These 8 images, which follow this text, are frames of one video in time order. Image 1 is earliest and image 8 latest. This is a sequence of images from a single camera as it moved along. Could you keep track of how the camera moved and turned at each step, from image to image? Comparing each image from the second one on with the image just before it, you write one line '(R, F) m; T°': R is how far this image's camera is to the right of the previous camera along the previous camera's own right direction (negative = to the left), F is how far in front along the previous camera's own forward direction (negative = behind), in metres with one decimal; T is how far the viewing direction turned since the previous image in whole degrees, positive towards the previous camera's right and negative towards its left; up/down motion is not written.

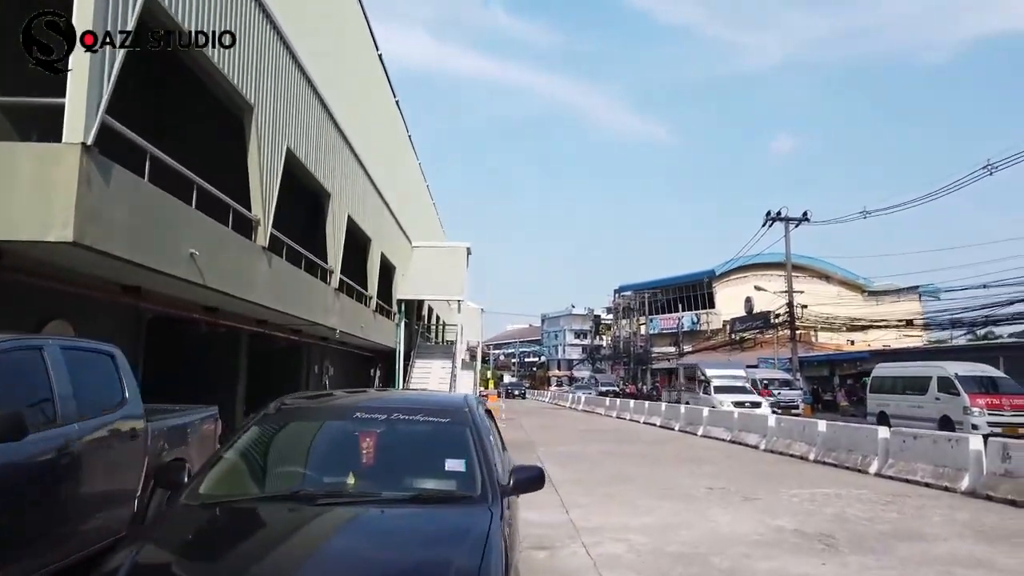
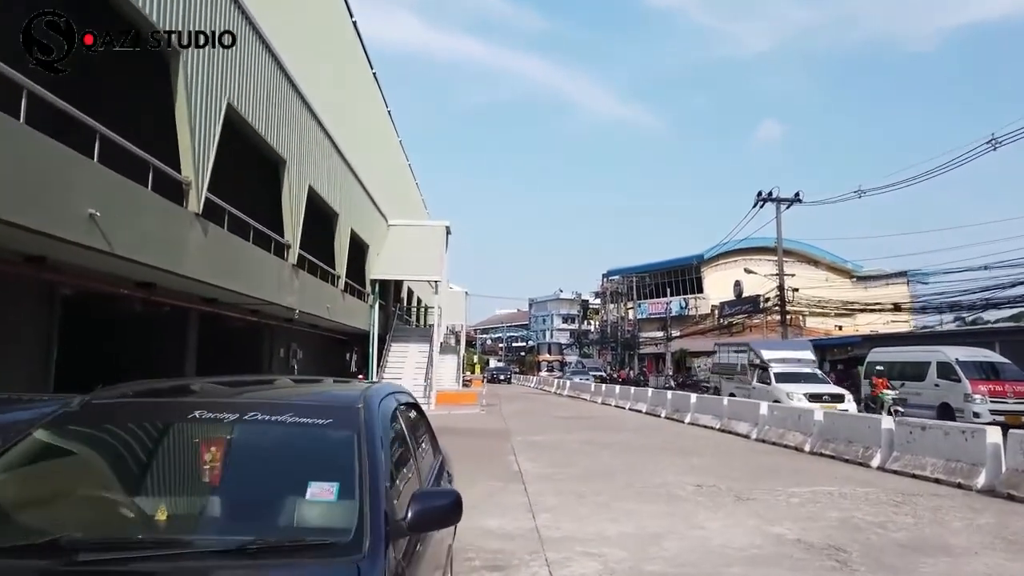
(+0.4, +1.5) m; +1°
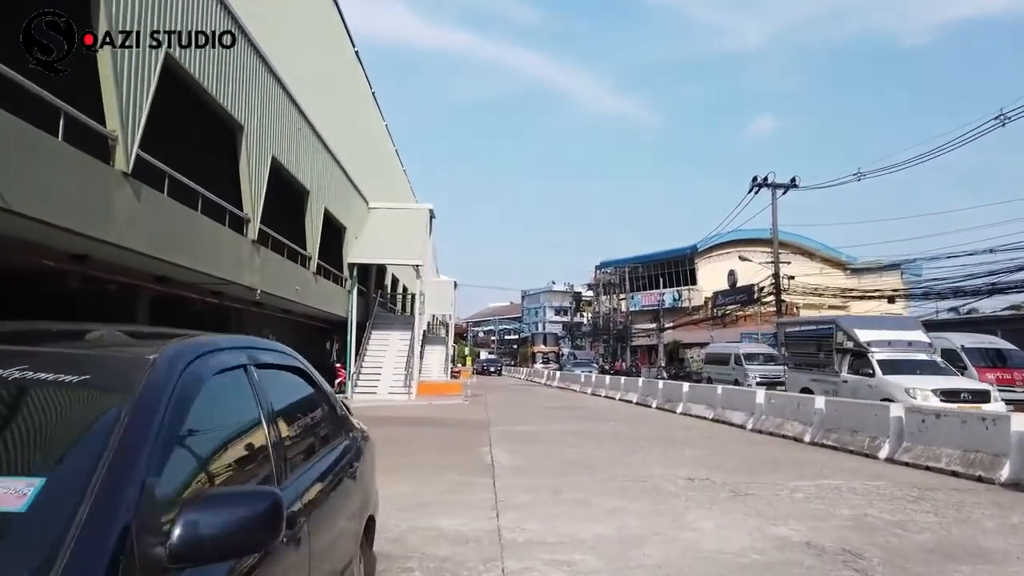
(+0.3, +1.3) m; 0°
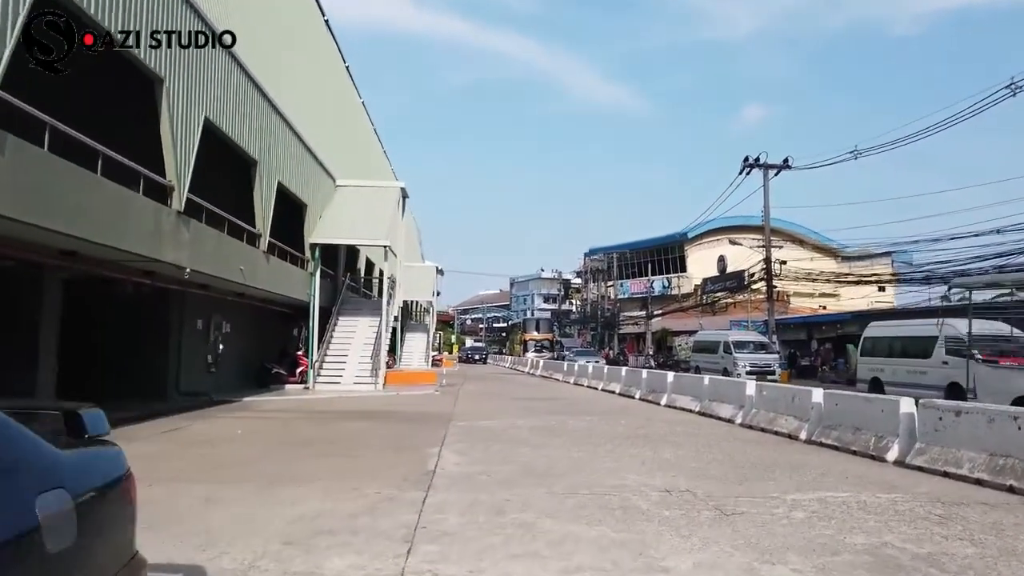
(+0.6, +1.8) m; +1°
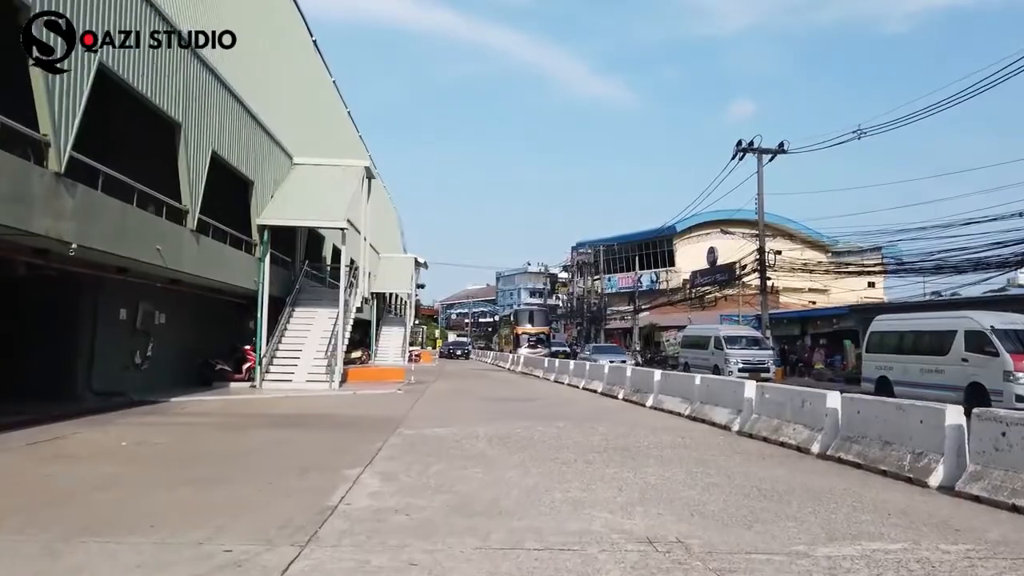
(+0.5, +2.4) m; +1°
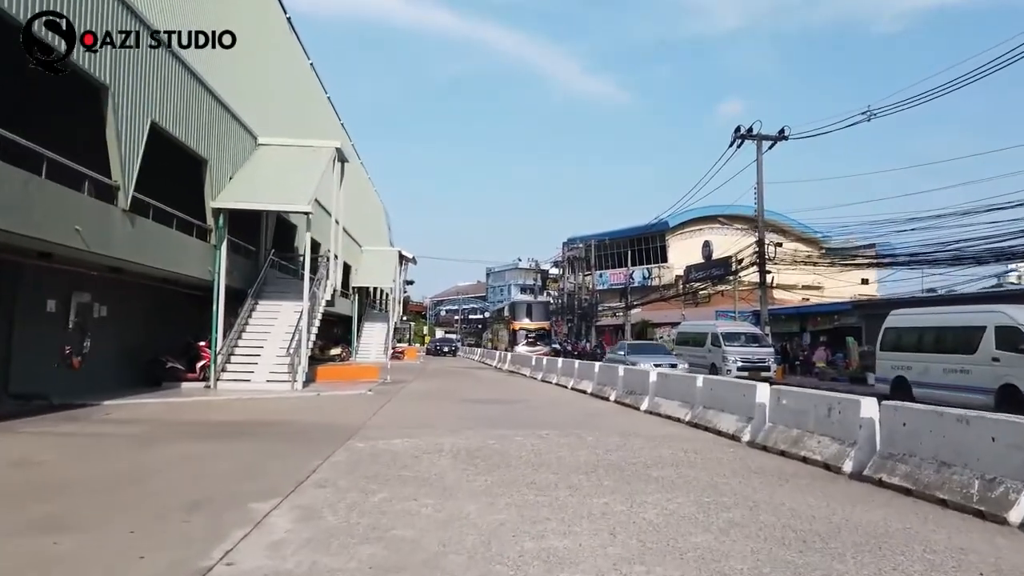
(+0.3, +2.0) m; +1°
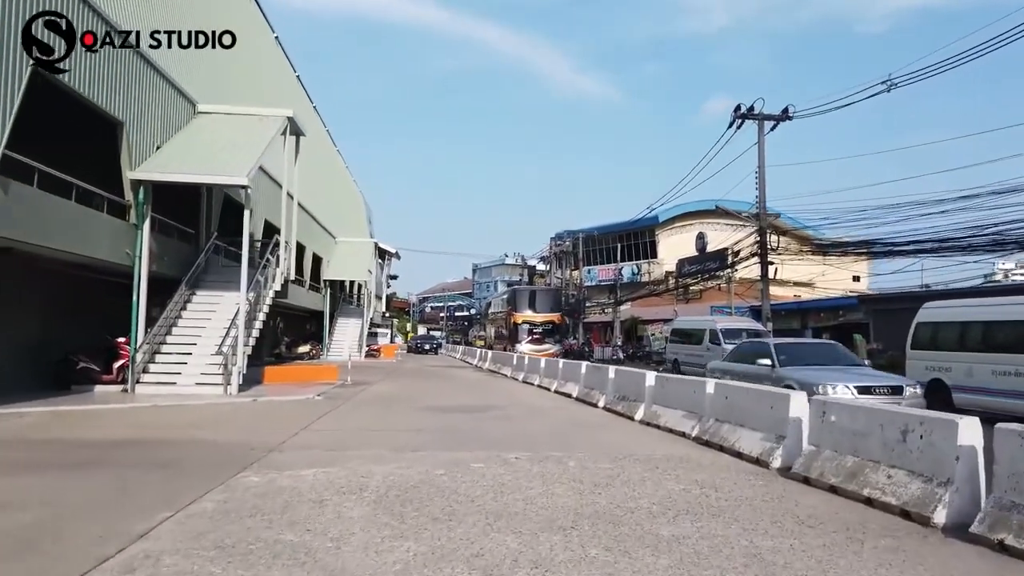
(+0.4, +3.0) m; +1°
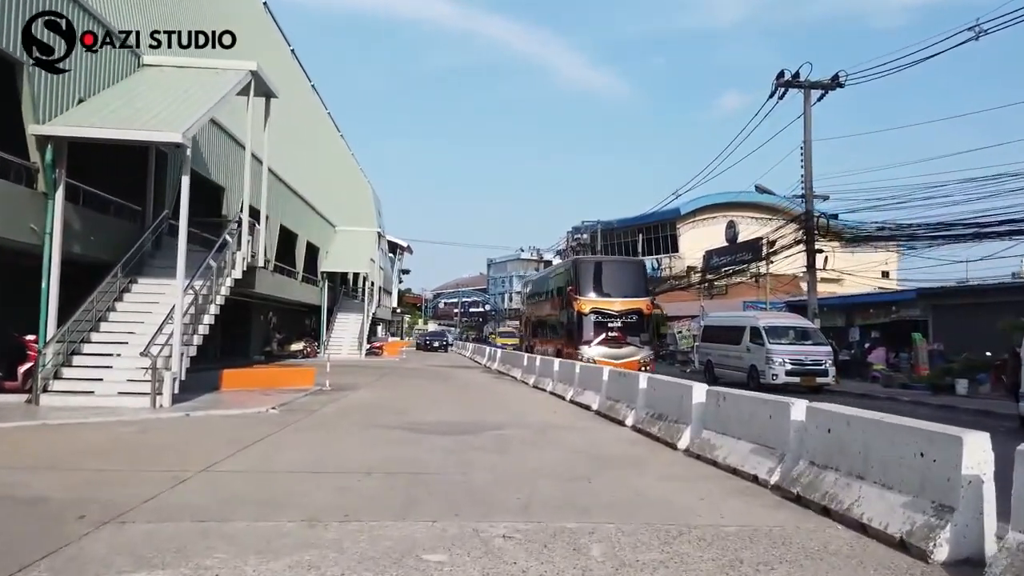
(+0.2, +3.7) m; -1°
